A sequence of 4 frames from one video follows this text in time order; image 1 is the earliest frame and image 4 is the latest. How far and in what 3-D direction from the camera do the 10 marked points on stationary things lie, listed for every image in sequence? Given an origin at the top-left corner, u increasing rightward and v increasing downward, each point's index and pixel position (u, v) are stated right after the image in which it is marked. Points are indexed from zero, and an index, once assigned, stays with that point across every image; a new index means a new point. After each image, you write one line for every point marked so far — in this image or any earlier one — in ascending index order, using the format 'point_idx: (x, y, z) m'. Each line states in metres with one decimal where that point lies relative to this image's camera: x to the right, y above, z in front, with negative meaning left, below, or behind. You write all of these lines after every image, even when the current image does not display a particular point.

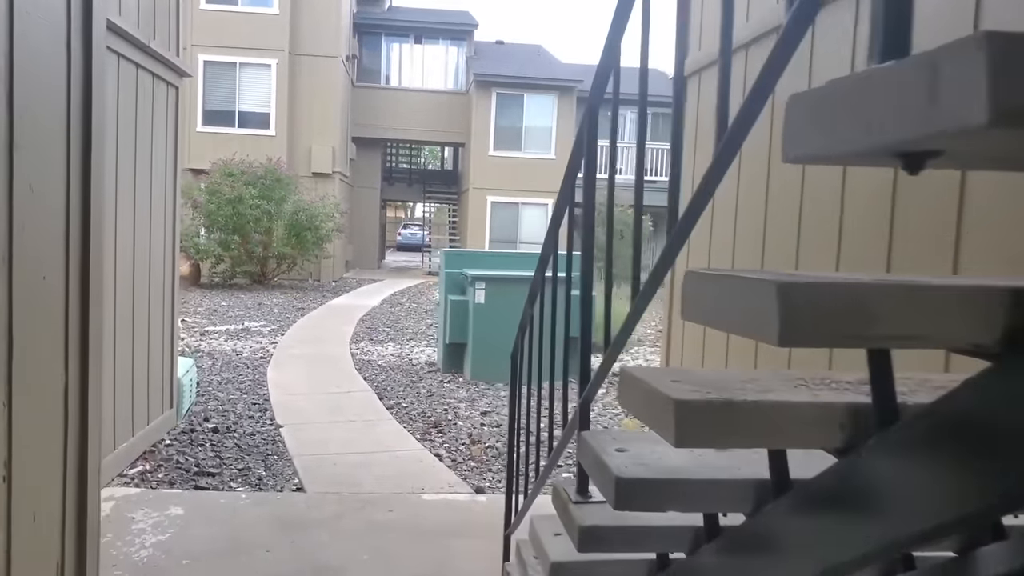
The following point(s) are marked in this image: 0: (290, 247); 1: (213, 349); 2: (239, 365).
0: (-4.2, +0.8, +14.9) m
1: (-3.4, -0.7, +8.8) m
2: (-2.8, -0.8, +7.8) m
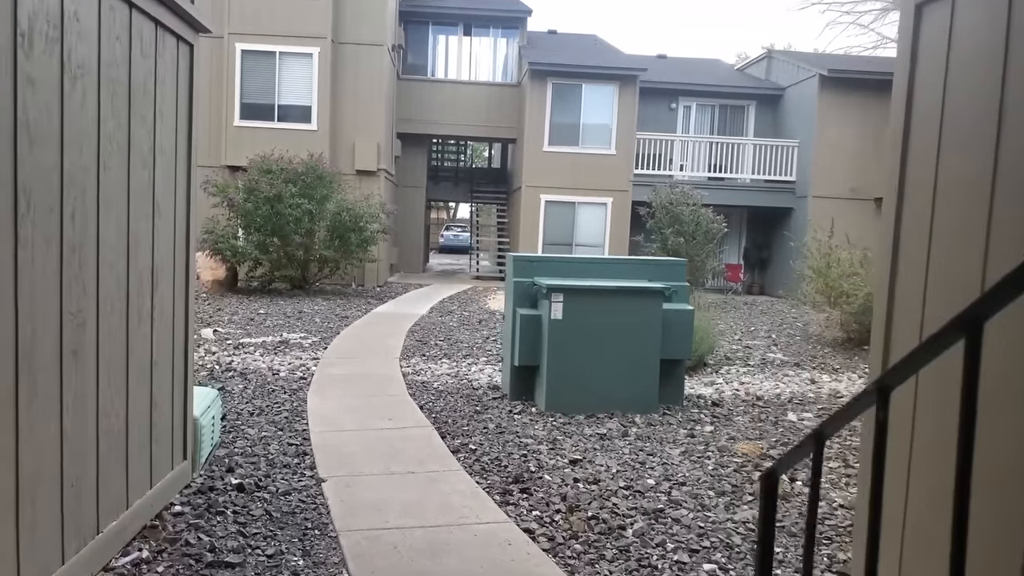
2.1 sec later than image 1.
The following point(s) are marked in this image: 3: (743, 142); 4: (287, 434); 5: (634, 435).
0: (-3.2, +0.7, +13.8) m
1: (-2.7, -0.8, +7.8) m
2: (-2.1, -0.9, +6.7) m
3: (+5.2, +3.3, +17.5) m
4: (-1.5, -1.0, +5.3) m
5: (+0.9, -1.1, +5.7) m
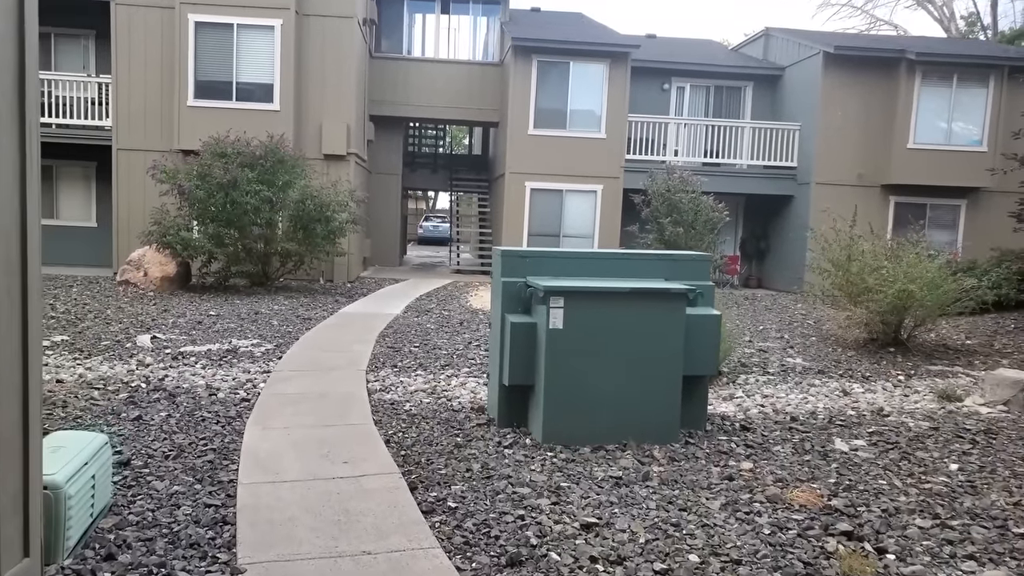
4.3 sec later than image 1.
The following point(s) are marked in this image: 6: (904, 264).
0: (-3.4, +0.7, +12.5) m
1: (-2.8, -0.8, +6.4) m
2: (-2.1, -0.9, +5.4) m
3: (+4.8, +3.4, +16.3) m
4: (-1.6, -1.0, +4.0) m
5: (+0.8, -1.1, +4.5) m
6: (+4.6, +0.3, +9.2) m
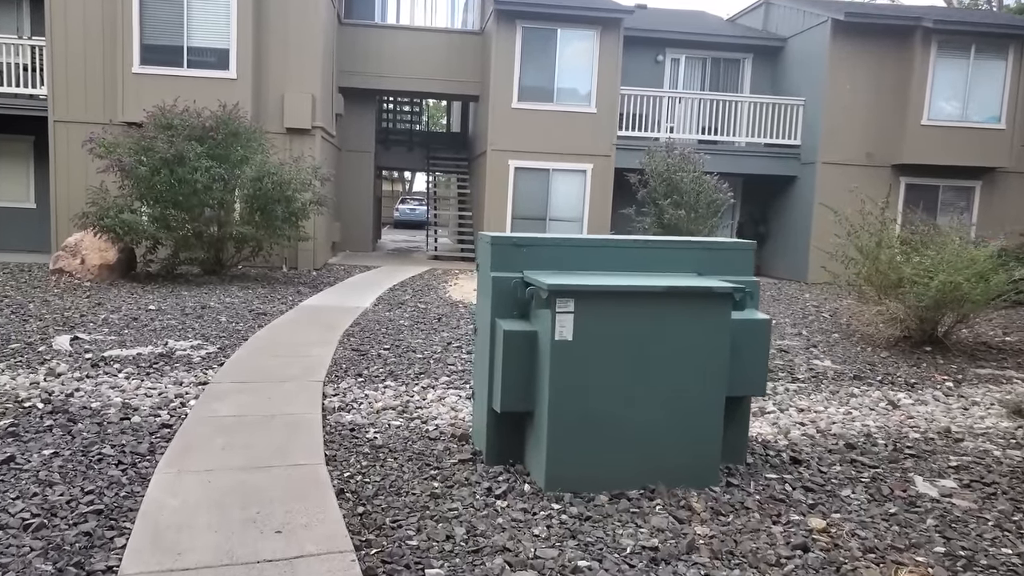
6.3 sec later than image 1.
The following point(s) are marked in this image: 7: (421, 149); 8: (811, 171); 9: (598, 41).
0: (-3.7, +0.9, +11.1) m
1: (-2.8, -0.8, +5.1) m
2: (-2.2, -0.9, +4.1) m
3: (+4.5, +3.7, +15.2) m
4: (-1.6, -1.1, +2.7) m
5: (+0.8, -1.1, +3.3) m
6: (+4.5, +0.4, +8.0) m
7: (-2.2, +3.4, +19.2) m
8: (+5.7, +2.2, +14.8) m
9: (+1.6, +4.6, +14.6) m
